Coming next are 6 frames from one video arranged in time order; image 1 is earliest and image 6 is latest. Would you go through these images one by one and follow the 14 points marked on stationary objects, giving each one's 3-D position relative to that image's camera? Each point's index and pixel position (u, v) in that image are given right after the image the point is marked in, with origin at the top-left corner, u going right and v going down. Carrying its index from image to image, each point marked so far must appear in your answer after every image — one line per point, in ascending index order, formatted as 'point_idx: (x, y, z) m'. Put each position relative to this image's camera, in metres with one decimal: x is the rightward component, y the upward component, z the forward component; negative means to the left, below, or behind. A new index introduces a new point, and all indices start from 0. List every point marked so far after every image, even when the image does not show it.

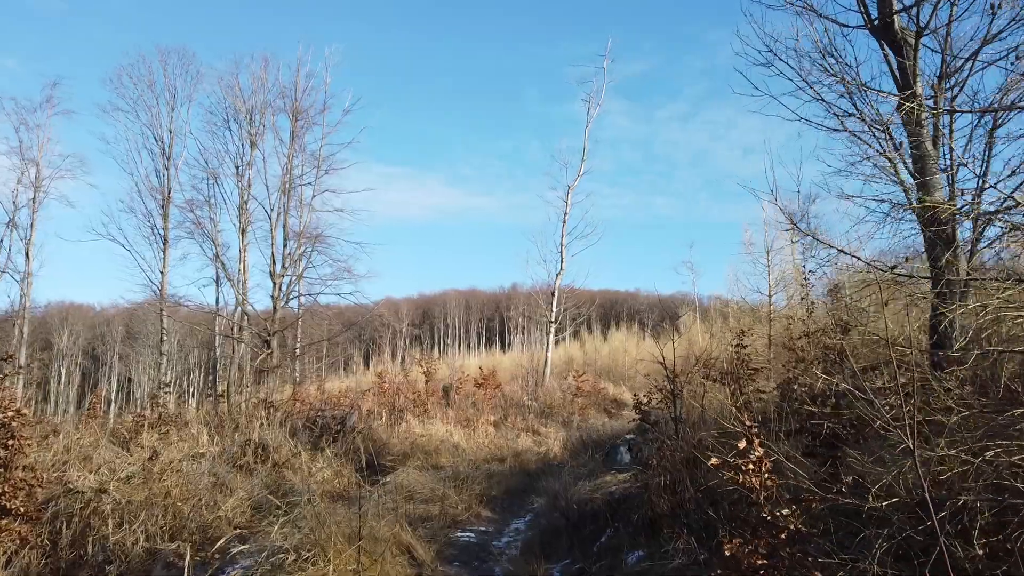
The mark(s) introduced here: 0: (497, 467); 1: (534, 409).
0: (-0.2, -2.4, +8.8) m
1: (+0.5, -2.9, +15.6) m
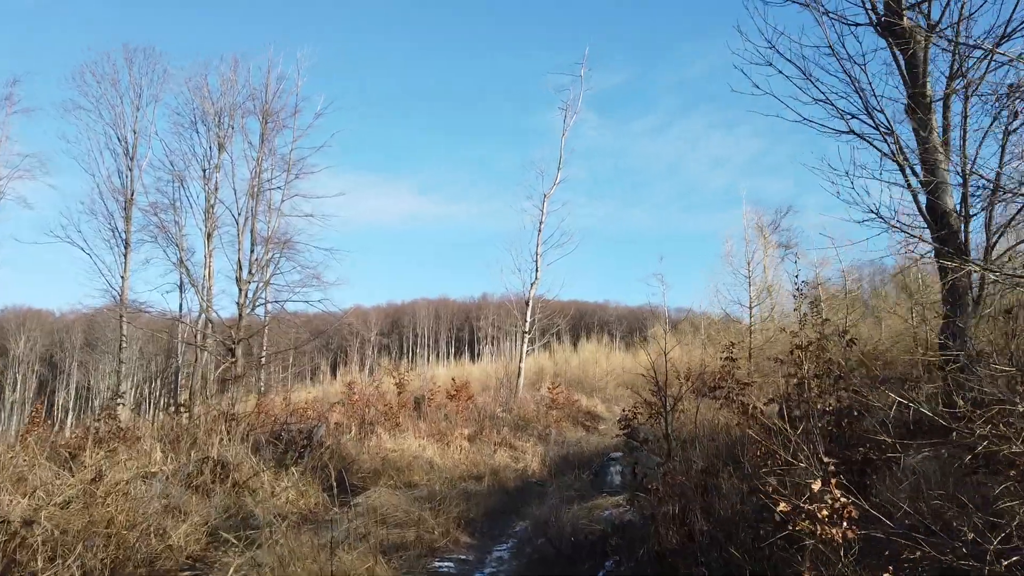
0: (-0.5, -2.5, +8.3) m
1: (-0.1, -3.1, +15.1) m
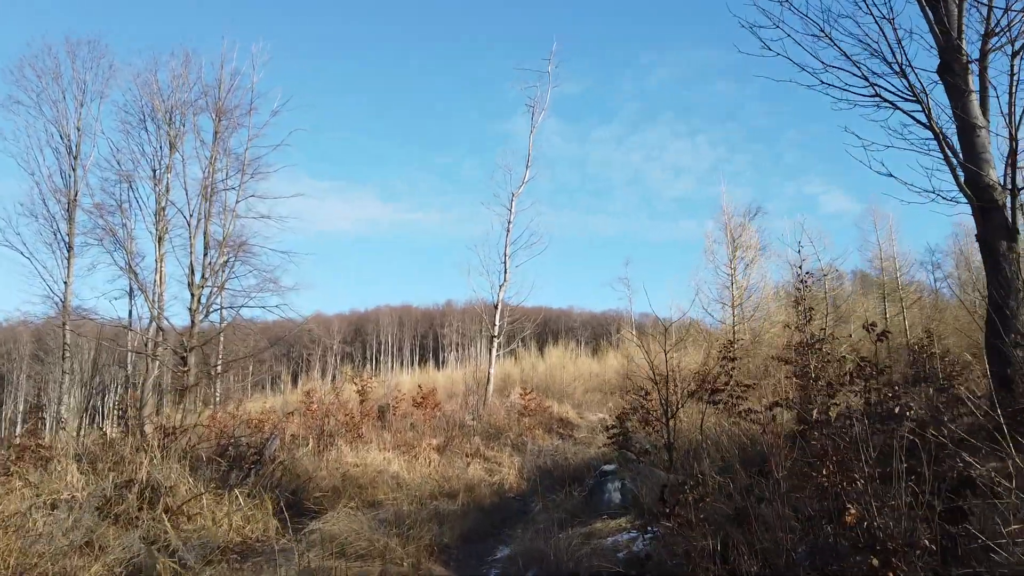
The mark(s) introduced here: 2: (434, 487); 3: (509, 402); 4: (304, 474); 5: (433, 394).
0: (-0.8, -2.5, +7.4) m
1: (-0.7, -3.1, +14.2) m
2: (-1.0, -2.6, +8.4) m
3: (-0.1, -3.3, +19.0) m
4: (-2.7, -2.4, +8.4) m
5: (-1.9, -2.6, +16.0) m
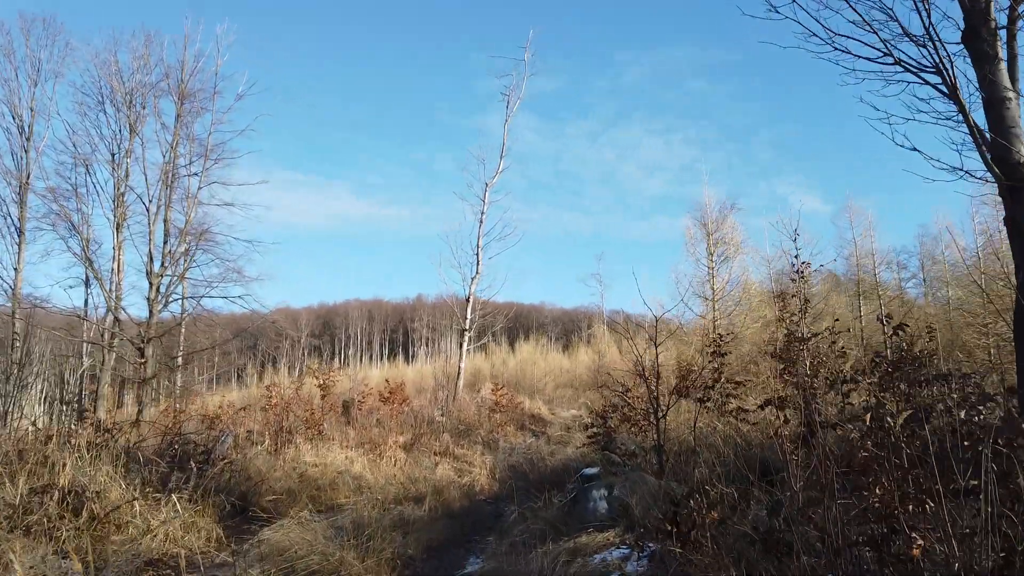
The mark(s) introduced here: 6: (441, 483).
0: (-1.1, -2.3, +6.7) m
1: (-1.3, -2.9, +13.6) m
2: (-1.3, -2.4, +7.7) m
3: (-0.9, -3.1, +18.4) m
4: (-3.1, -2.2, +7.7) m
5: (-2.6, -2.4, +15.3) m
6: (-0.9, -2.5, +8.1) m
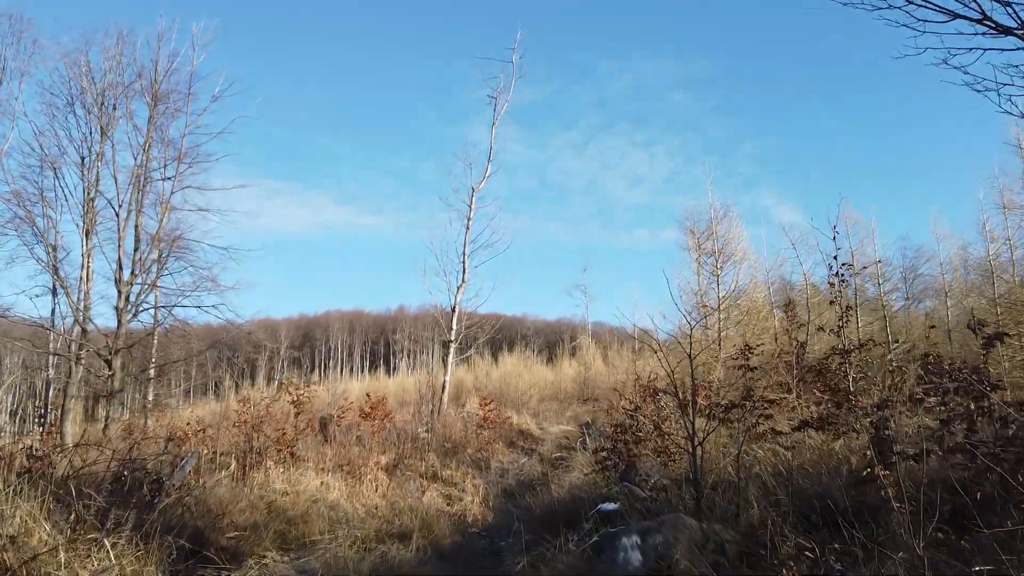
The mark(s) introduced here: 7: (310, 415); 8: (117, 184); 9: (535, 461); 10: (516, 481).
0: (-1.1, -2.3, +5.8) m
1: (-1.5, -3.1, +12.6) m
2: (-1.4, -2.5, +6.8) m
3: (-1.2, -3.3, +17.4) m
4: (-3.1, -2.3, +6.7) m
5: (-2.9, -2.6, +14.3) m
6: (-0.9, -2.5, +7.2) m
7: (-4.3, -2.7, +13.5) m
8: (-8.1, +2.2, +12.9) m
9: (+0.4, -2.9, +10.9) m
10: (0.0, -2.8, +9.5) m
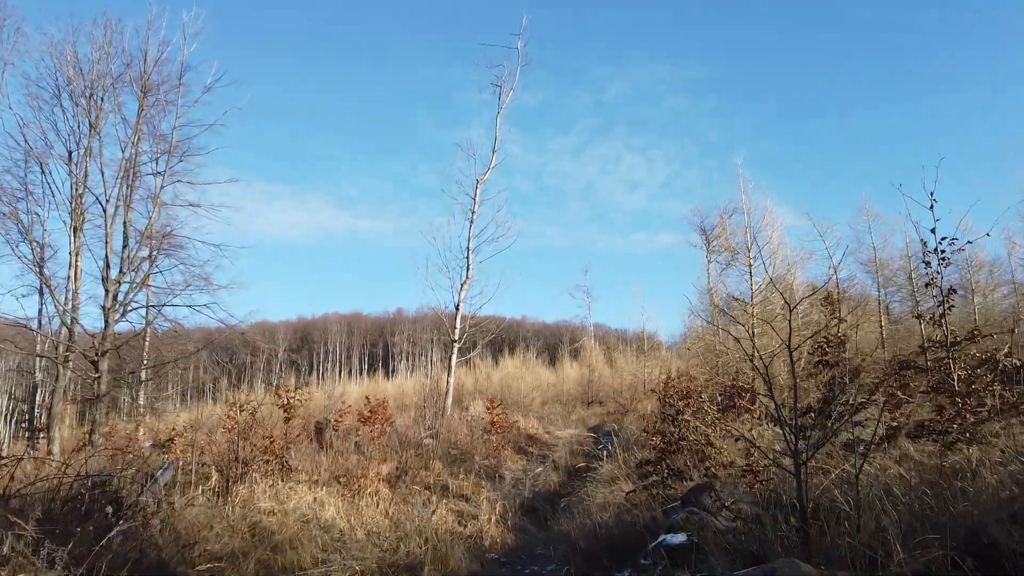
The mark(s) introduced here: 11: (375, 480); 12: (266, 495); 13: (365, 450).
0: (-0.8, -2.2, +4.7) m
1: (-1.3, -3.0, +11.5) m
2: (-1.1, -2.3, +5.7) m
3: (-1.0, -3.2, +16.4) m
4: (-2.8, -2.1, +5.6) m
5: (-2.6, -2.5, +13.3) m
6: (-0.7, -2.4, +6.1) m
7: (-4.0, -2.5, +12.4) m
8: (-7.9, +2.3, +11.8) m
9: (+0.6, -2.8, +9.8) m
10: (+0.3, -2.7, +8.5) m
11: (-1.9, -2.6, +8.8) m
12: (-2.7, -2.3, +7.1) m
13: (-2.5, -2.7, +10.8) m
